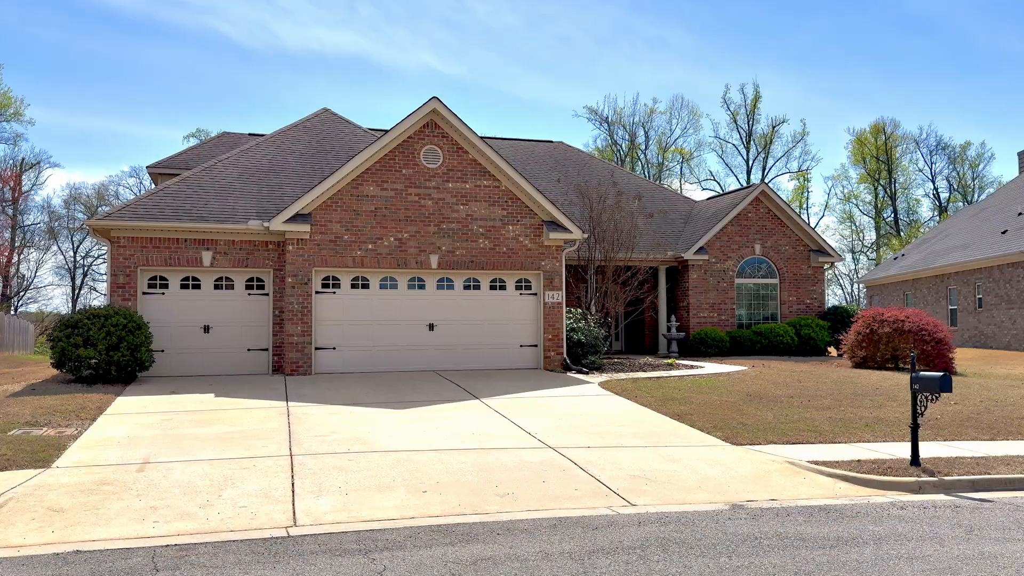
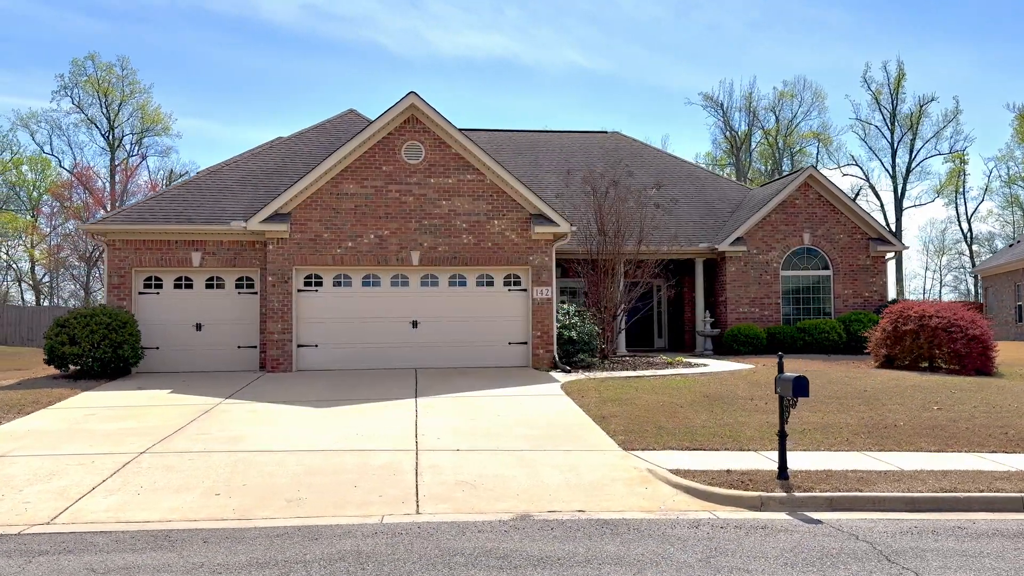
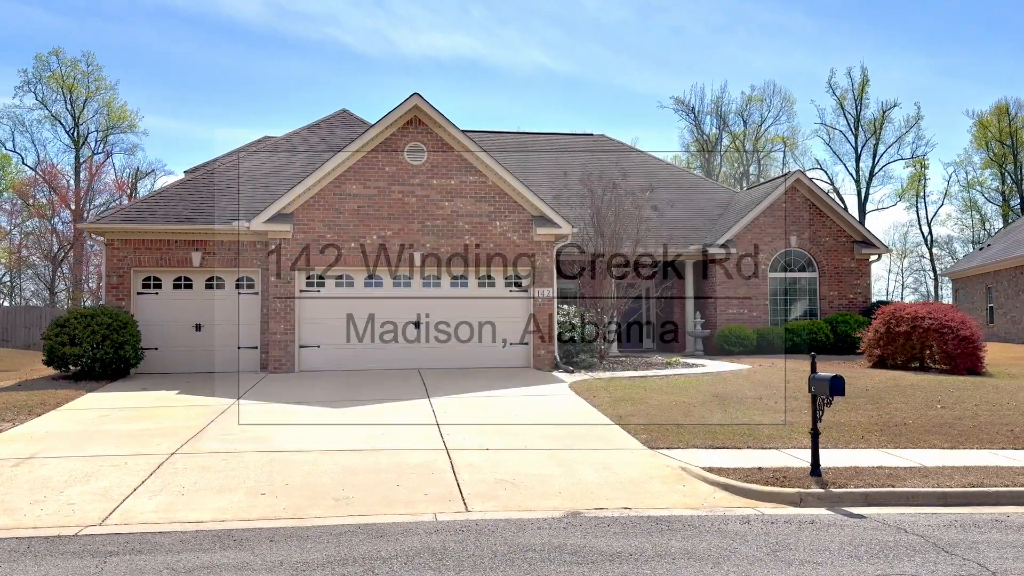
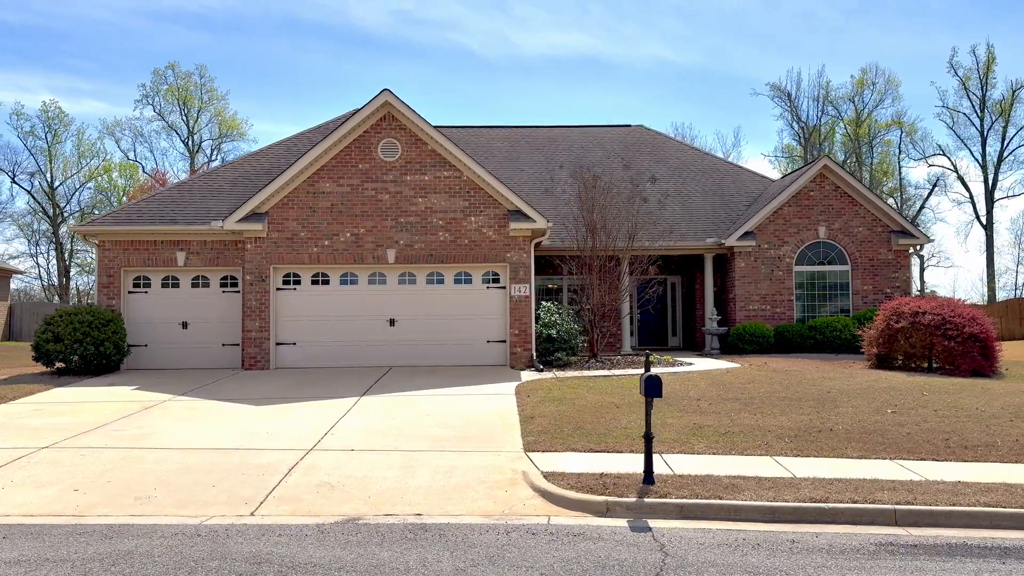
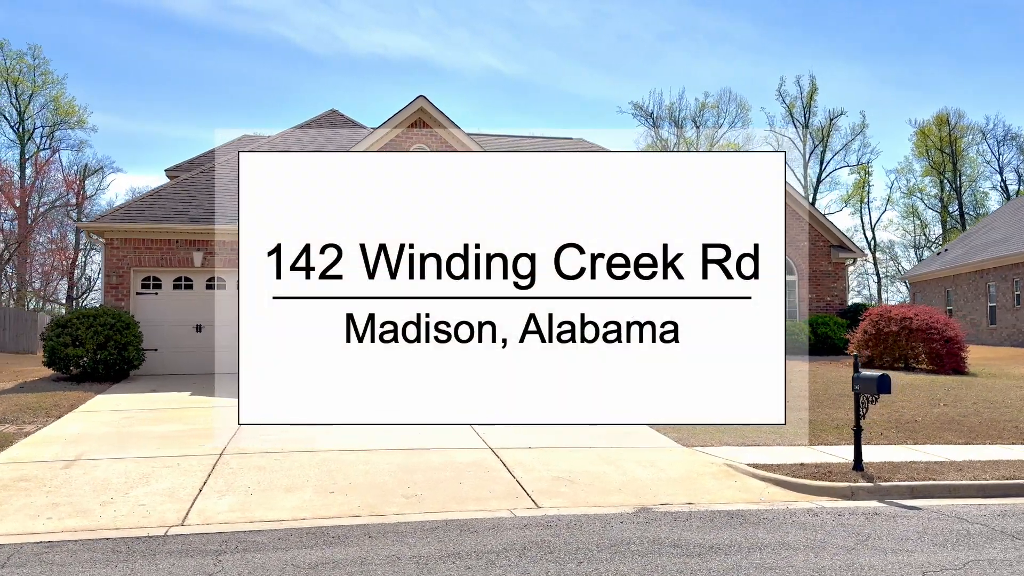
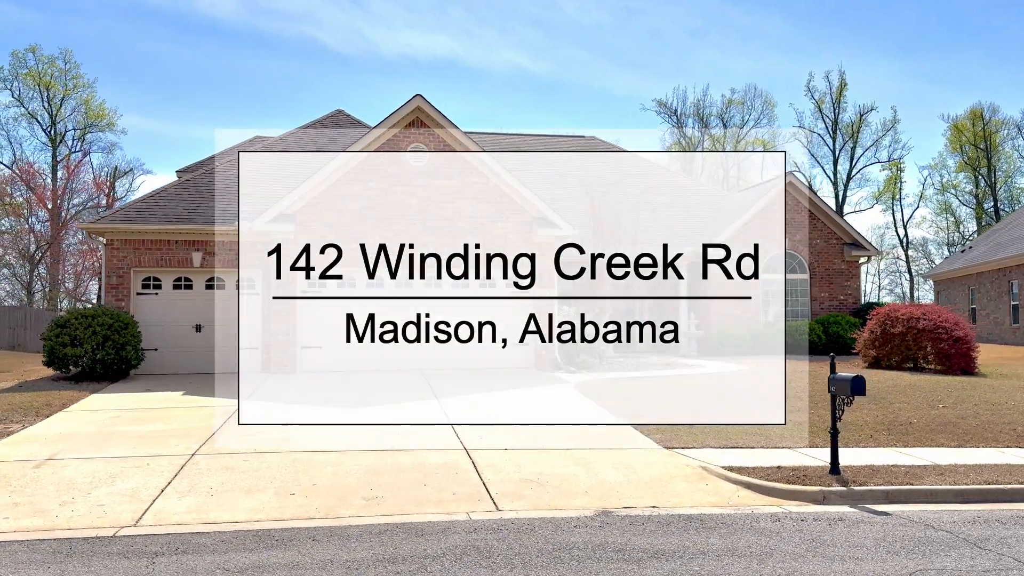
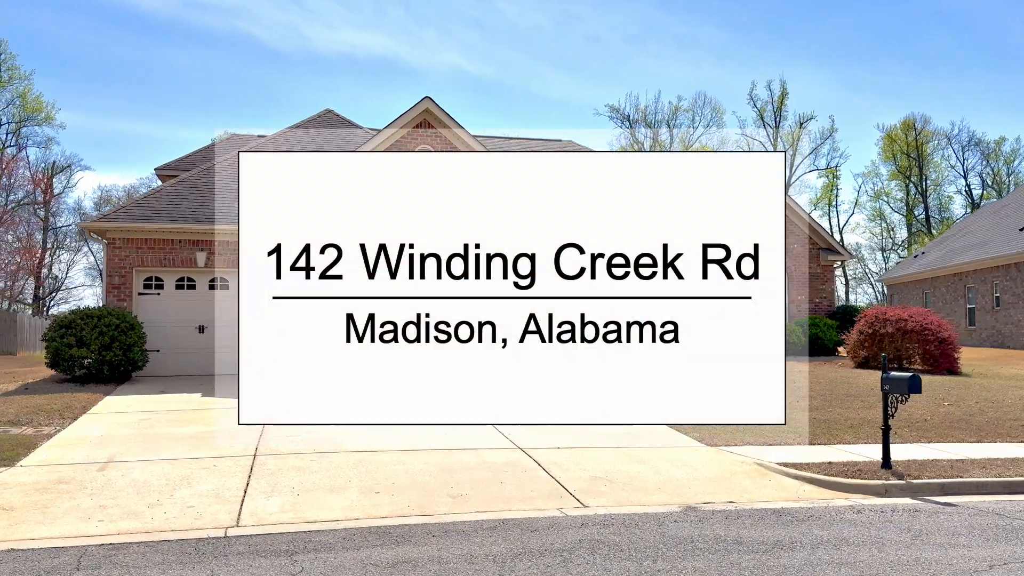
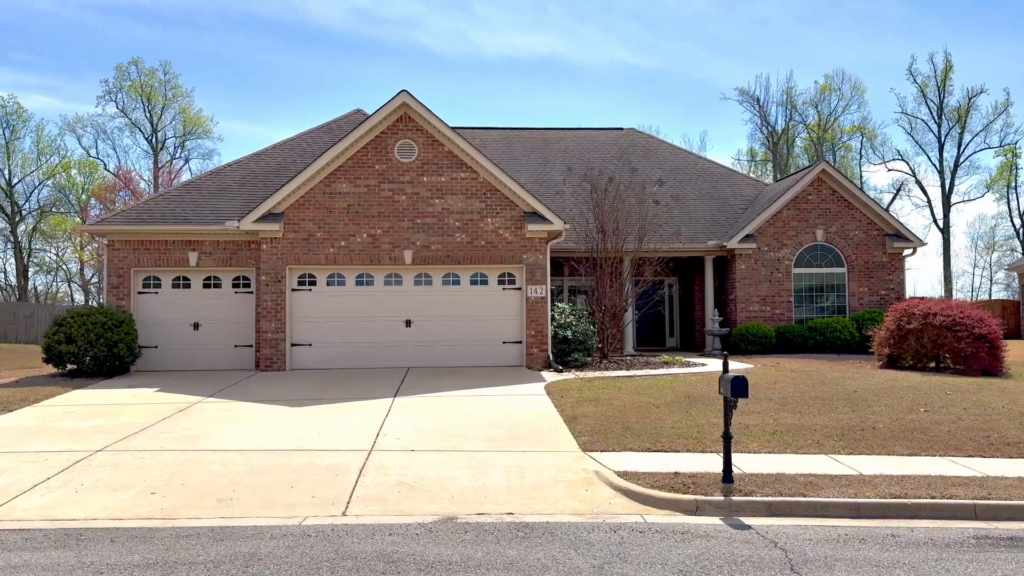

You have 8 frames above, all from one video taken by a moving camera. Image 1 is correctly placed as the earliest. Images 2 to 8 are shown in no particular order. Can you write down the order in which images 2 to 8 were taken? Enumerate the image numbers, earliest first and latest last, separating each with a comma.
7, 5, 6, 3, 2, 8, 4
